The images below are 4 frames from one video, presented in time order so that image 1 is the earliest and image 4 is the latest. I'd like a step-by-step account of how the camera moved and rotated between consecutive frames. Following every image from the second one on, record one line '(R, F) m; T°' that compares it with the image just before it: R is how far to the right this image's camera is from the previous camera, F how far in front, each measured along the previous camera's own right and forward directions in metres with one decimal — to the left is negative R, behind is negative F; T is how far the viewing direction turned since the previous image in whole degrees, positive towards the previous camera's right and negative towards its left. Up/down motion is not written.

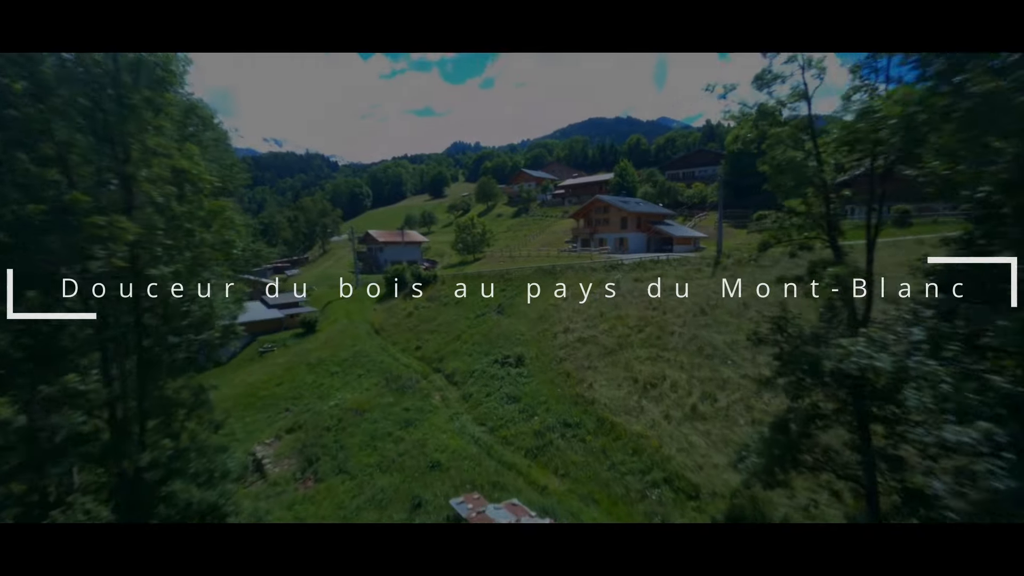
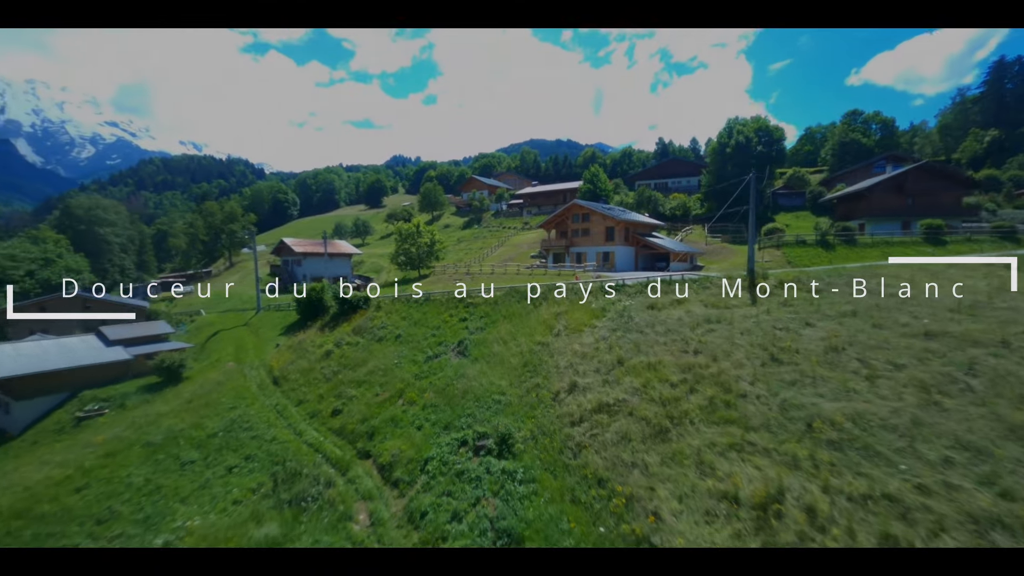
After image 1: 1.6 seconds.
(-1.0, +7.1) m; +7°
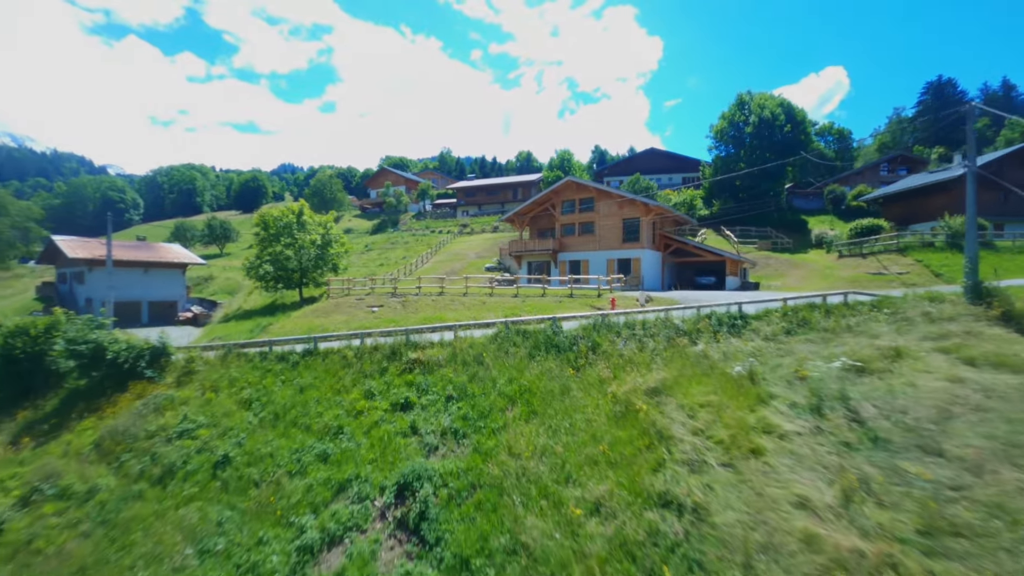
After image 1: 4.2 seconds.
(-1.7, +10.7) m; +12°
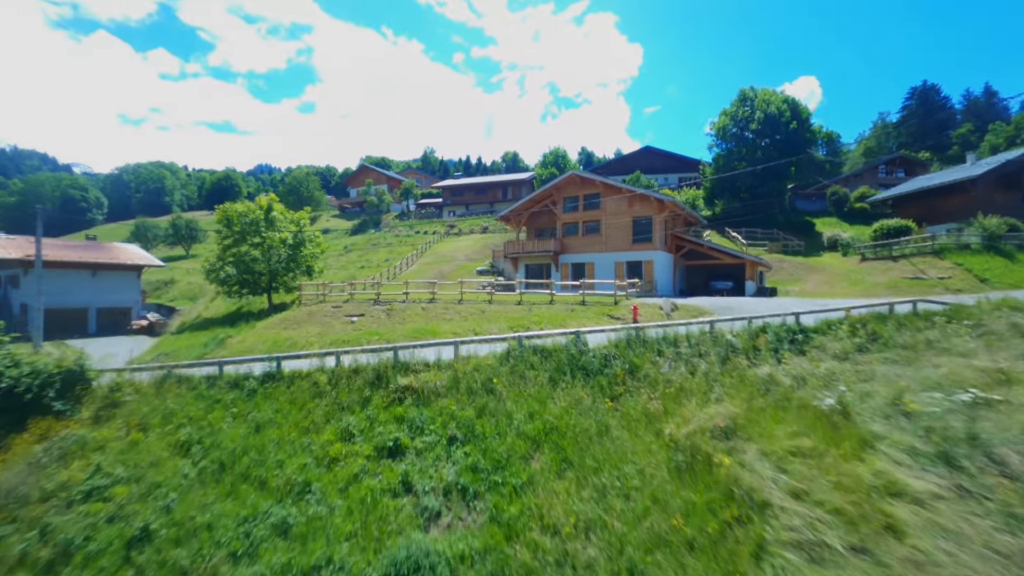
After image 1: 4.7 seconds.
(-0.5, +1.7) m; +2°
